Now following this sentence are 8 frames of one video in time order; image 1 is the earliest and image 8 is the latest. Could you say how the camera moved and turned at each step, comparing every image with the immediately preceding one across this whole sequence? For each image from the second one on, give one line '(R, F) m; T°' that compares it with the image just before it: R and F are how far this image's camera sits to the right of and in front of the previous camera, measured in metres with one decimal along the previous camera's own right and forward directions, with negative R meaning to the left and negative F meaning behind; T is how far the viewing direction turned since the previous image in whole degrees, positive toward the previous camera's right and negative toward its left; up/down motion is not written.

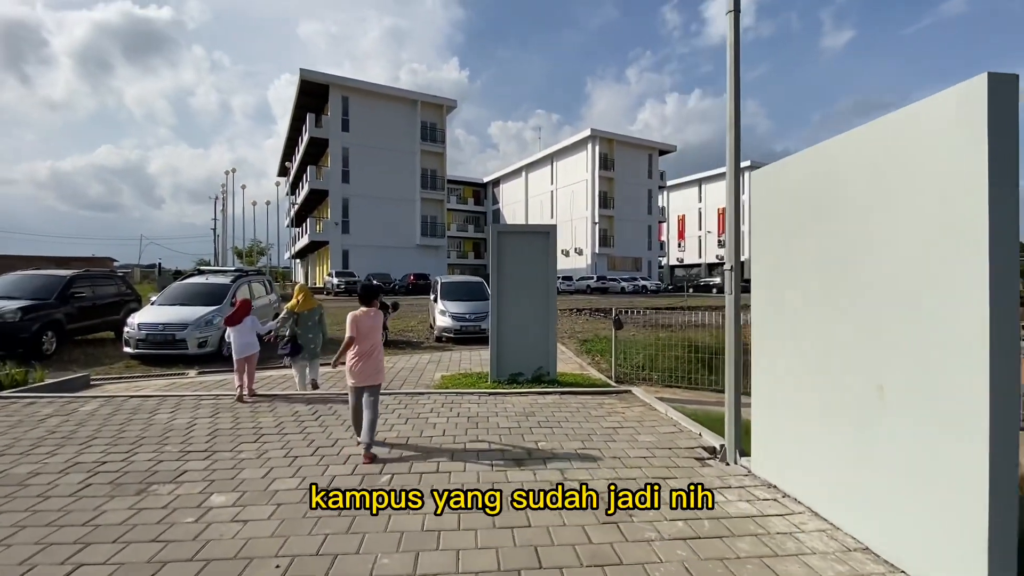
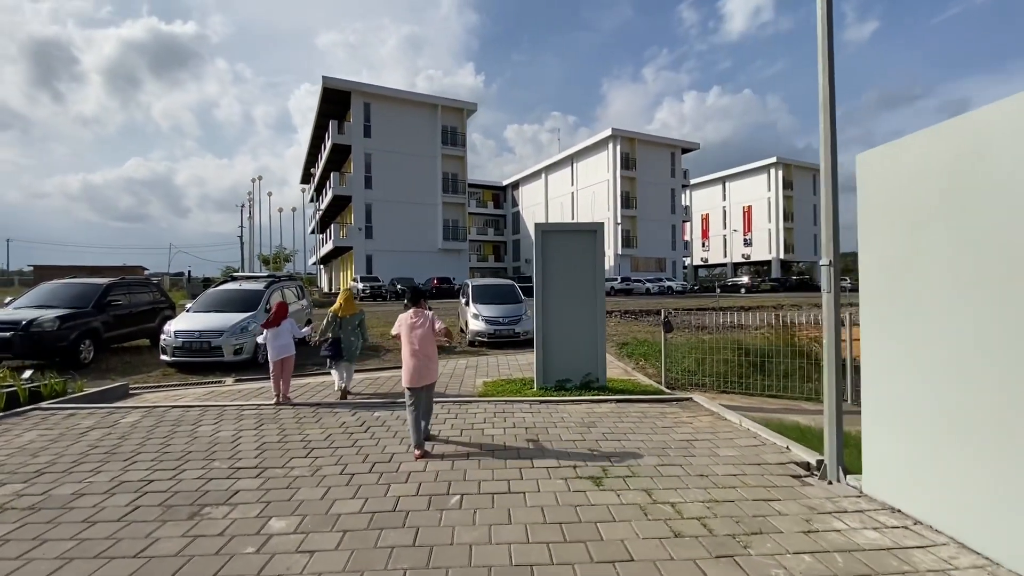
(-0.5, +0.4) m; -2°
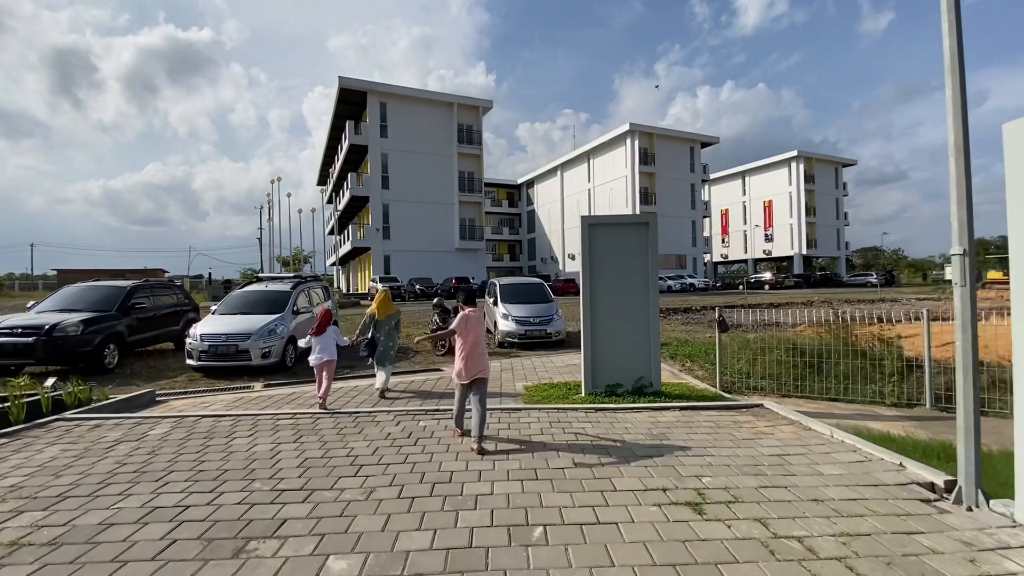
(-0.5, +0.5) m; -2°
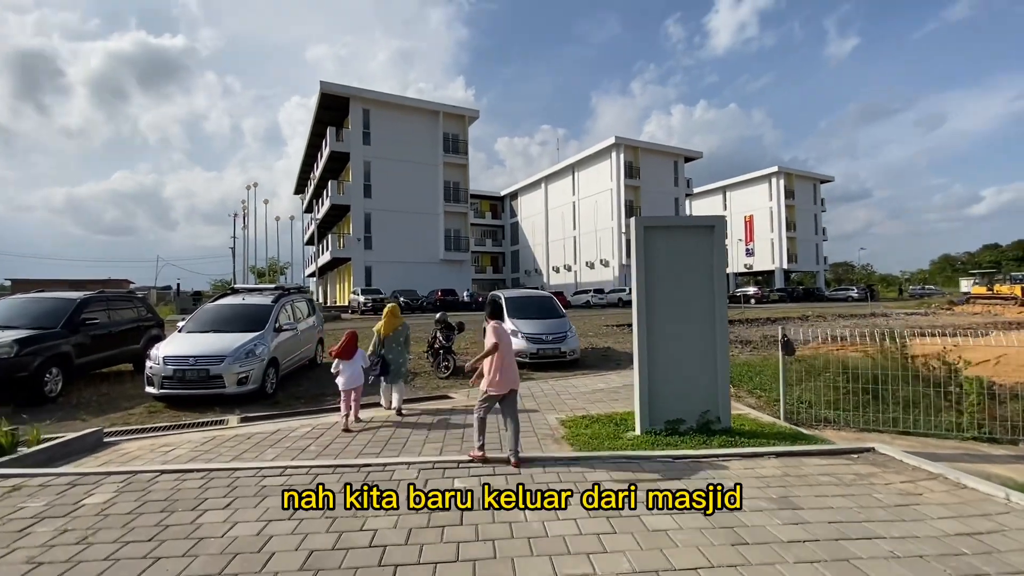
(-0.8, +1.3) m; +3°
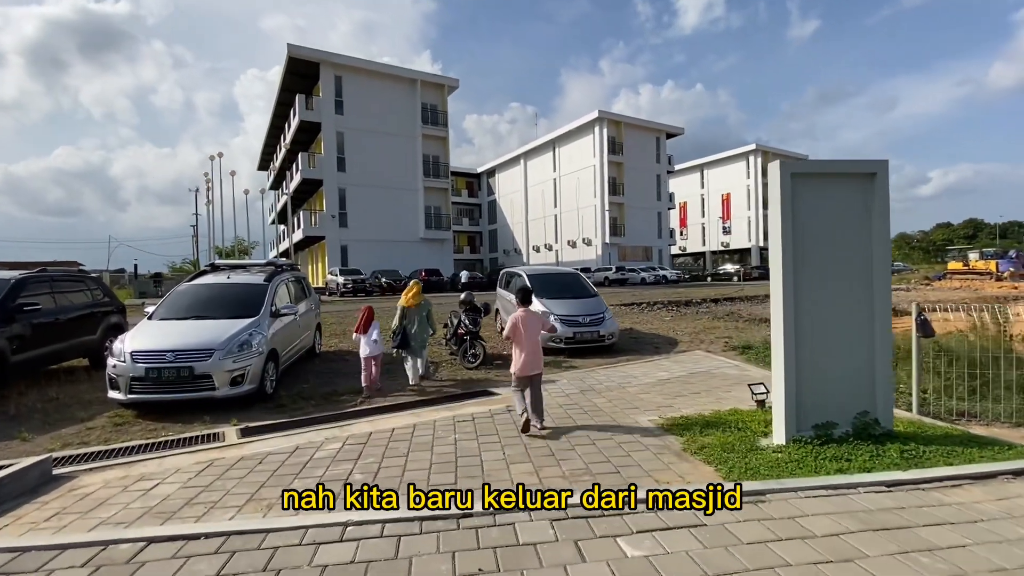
(-1.3, +1.6) m; +4°
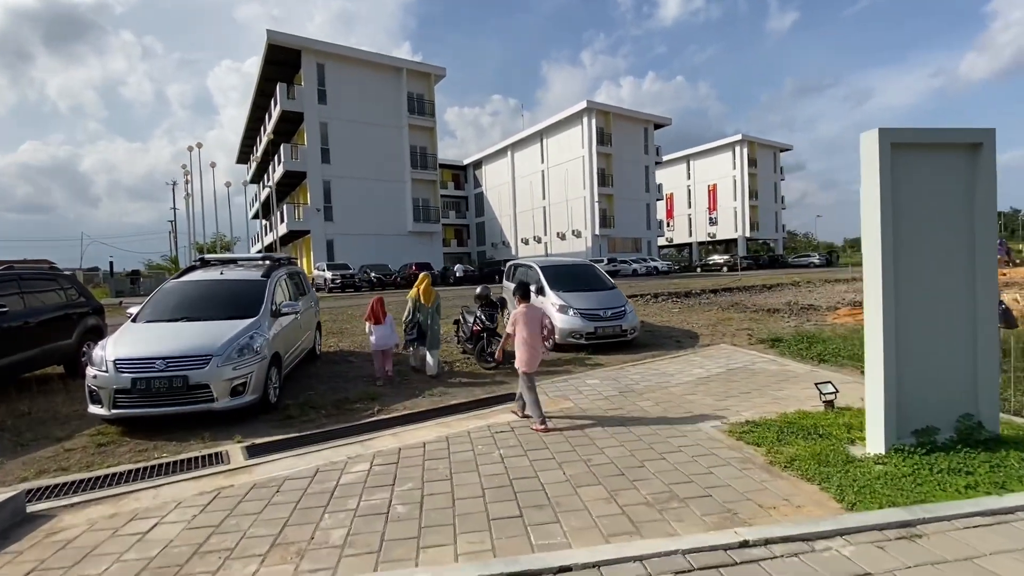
(-0.6, +0.7) m; +2°
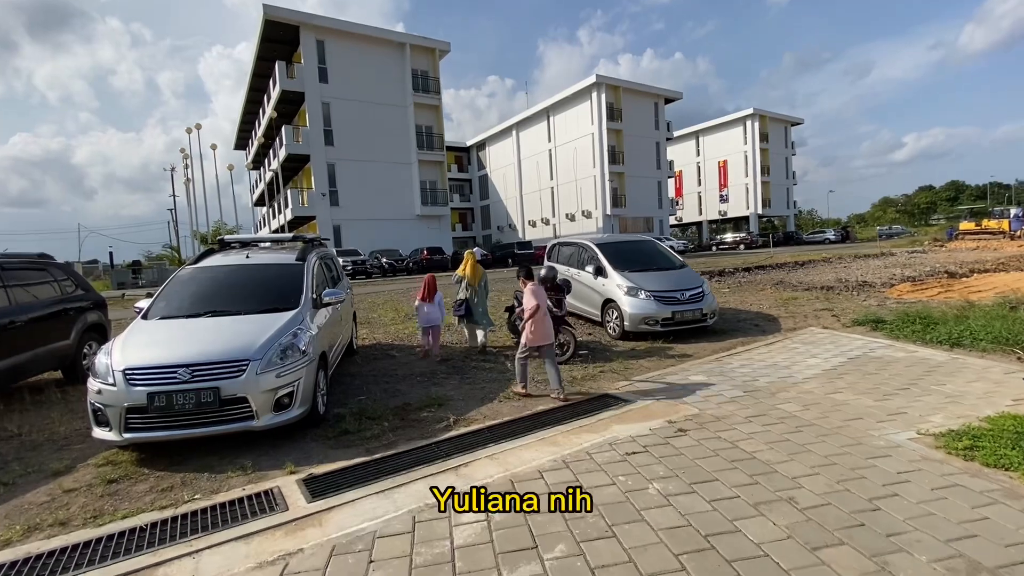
(-1.1, +1.3) m; 0°
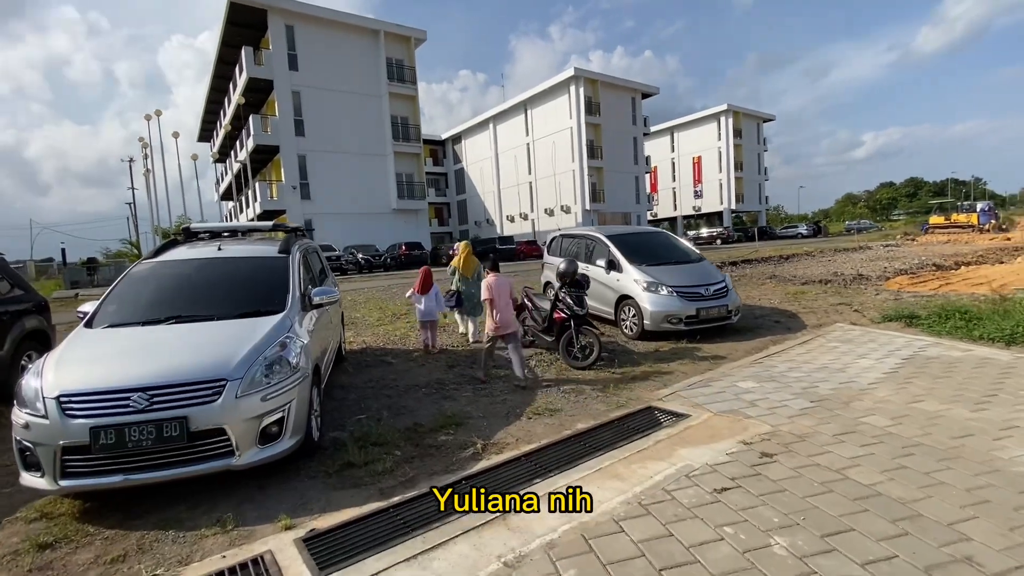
(-0.5, +0.9) m; +3°
